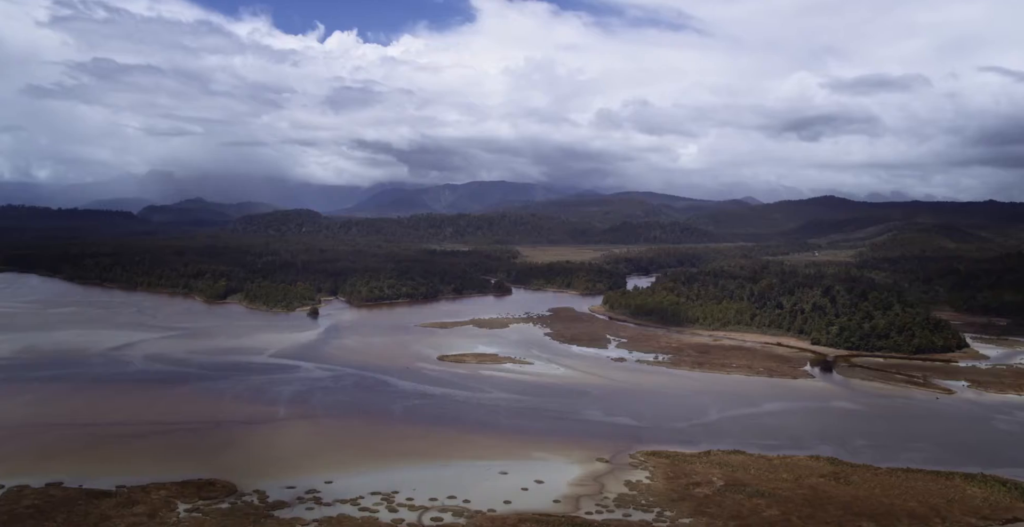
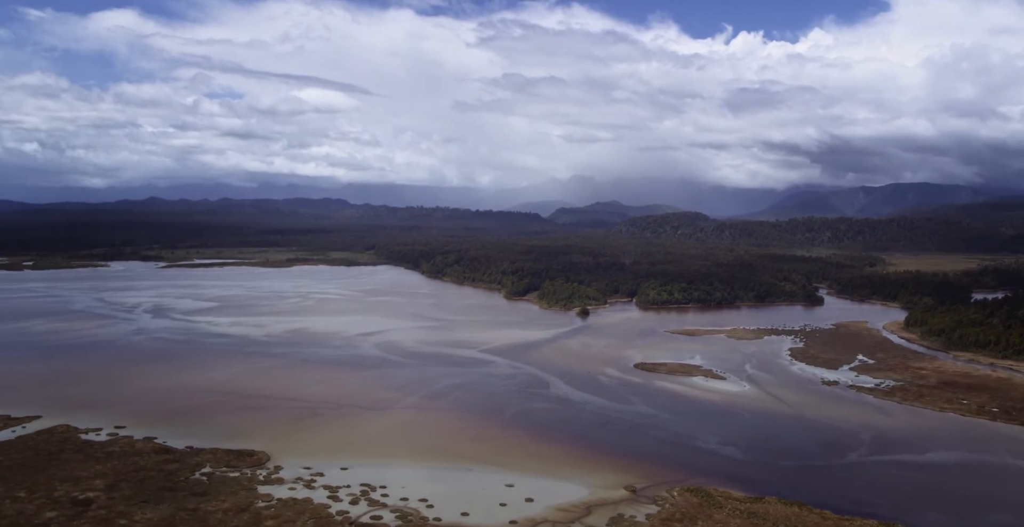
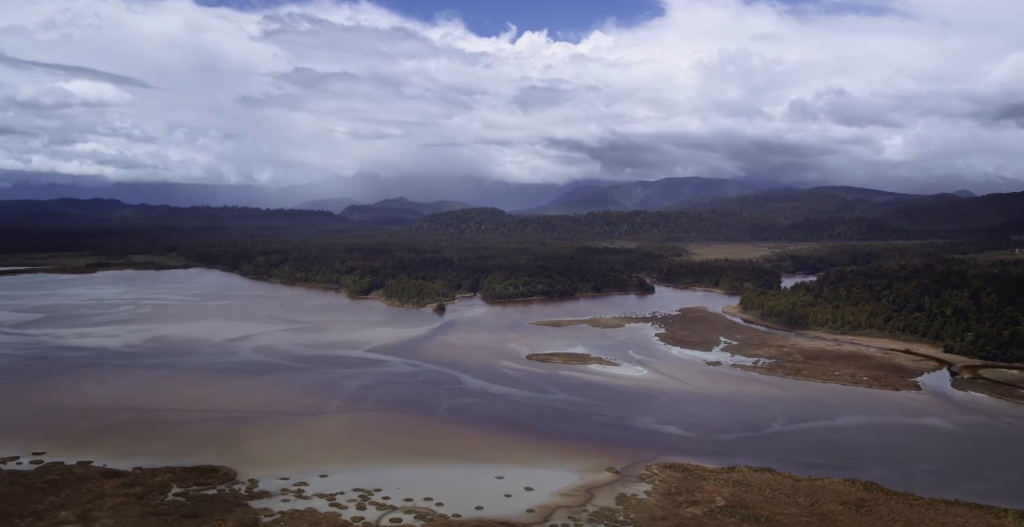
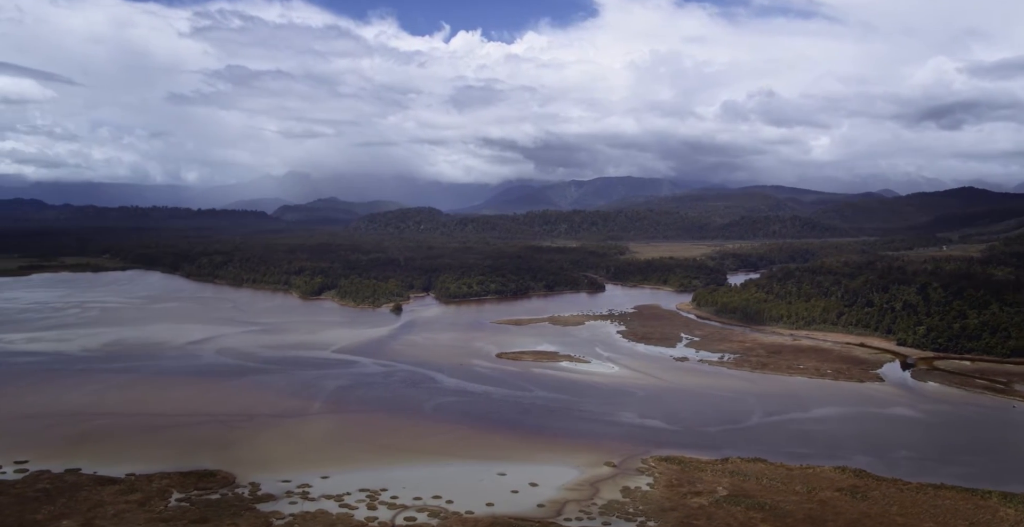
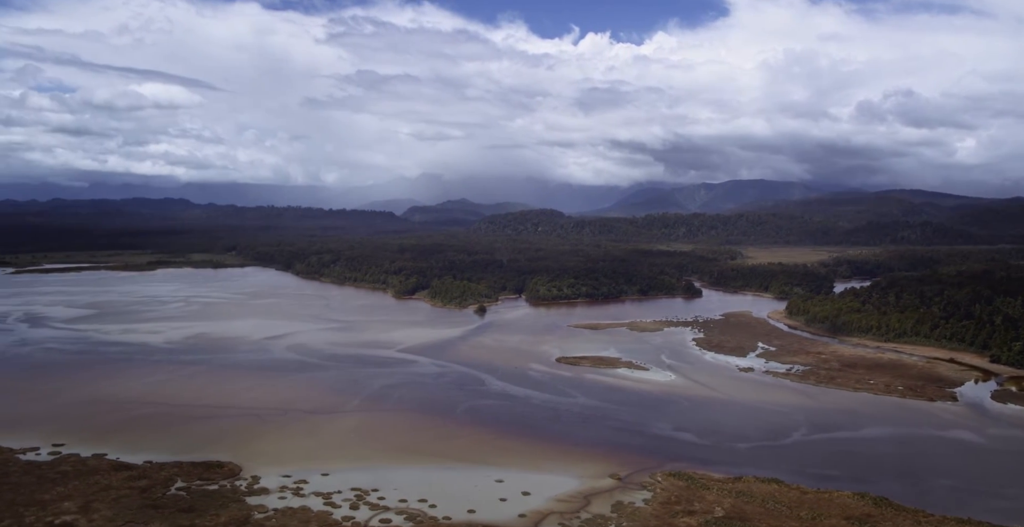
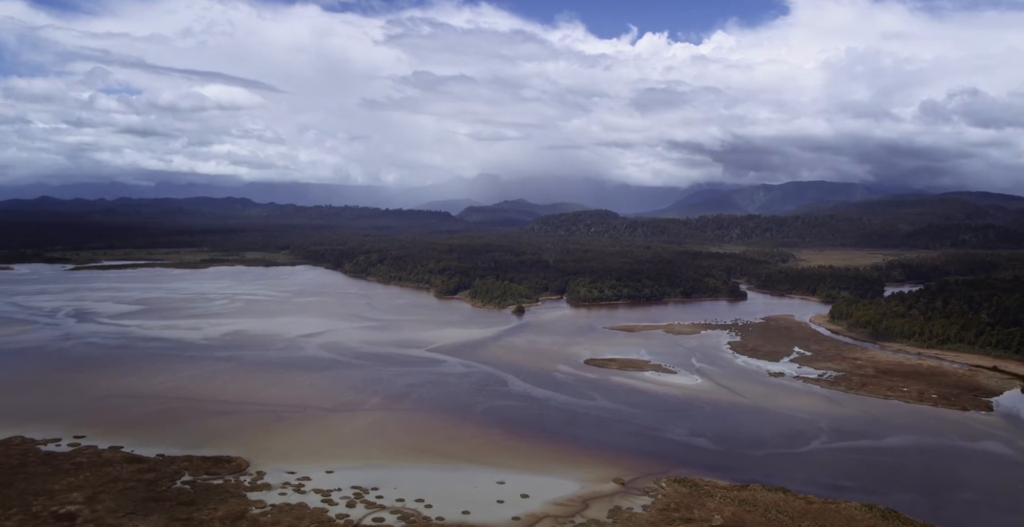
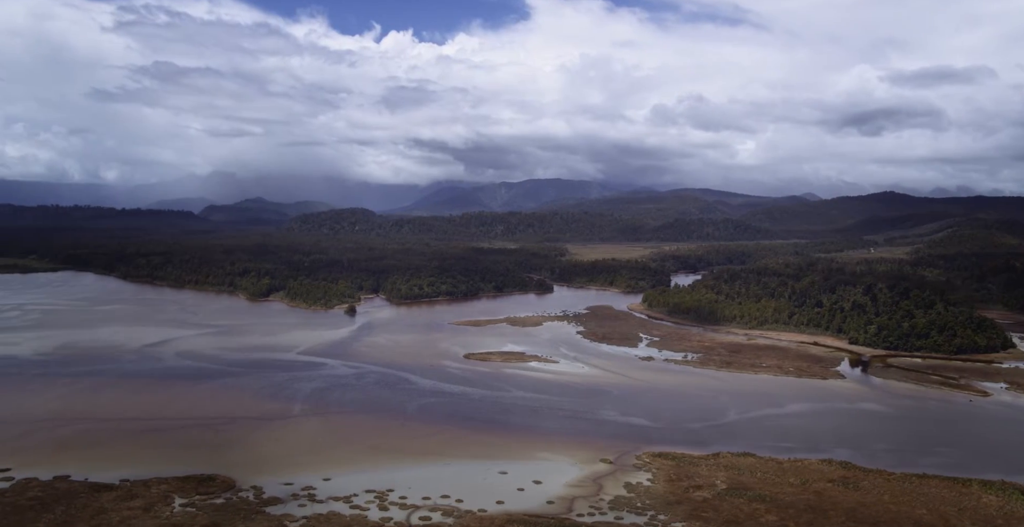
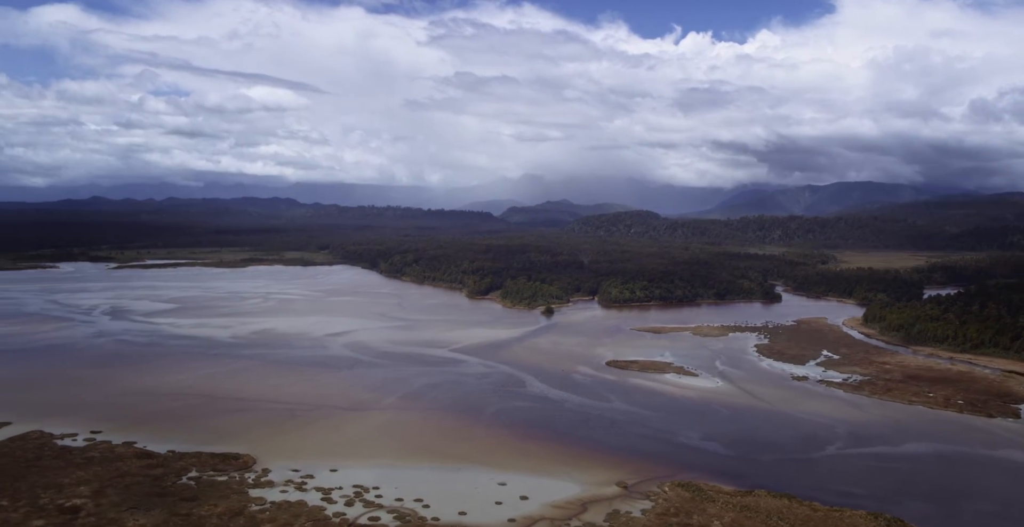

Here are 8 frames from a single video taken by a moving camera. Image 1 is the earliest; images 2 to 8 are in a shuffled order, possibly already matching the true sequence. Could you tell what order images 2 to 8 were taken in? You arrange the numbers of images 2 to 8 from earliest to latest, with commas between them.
7, 4, 3, 5, 6, 8, 2
